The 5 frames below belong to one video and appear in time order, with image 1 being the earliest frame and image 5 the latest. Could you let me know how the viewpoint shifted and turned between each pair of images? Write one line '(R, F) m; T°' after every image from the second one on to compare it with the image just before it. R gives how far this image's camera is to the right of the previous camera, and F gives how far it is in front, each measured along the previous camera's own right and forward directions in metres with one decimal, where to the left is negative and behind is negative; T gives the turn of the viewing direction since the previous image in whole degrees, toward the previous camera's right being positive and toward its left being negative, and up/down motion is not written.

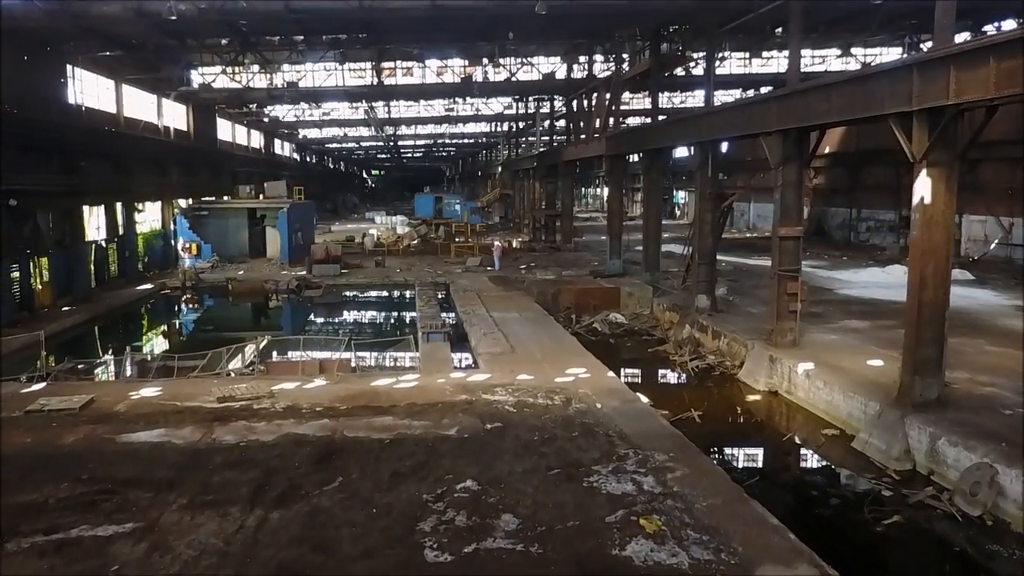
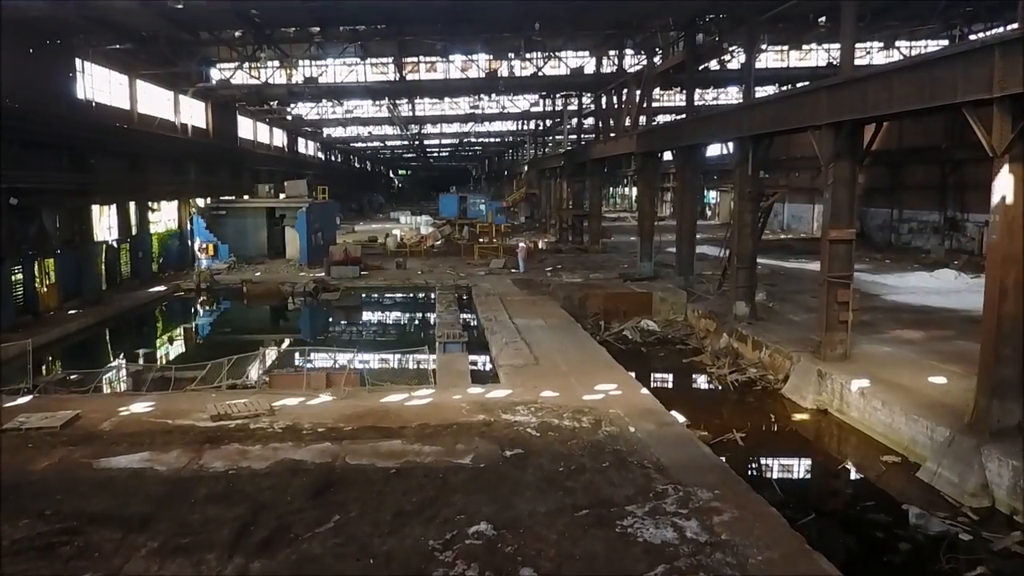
(0.0, +0.9) m; -2°
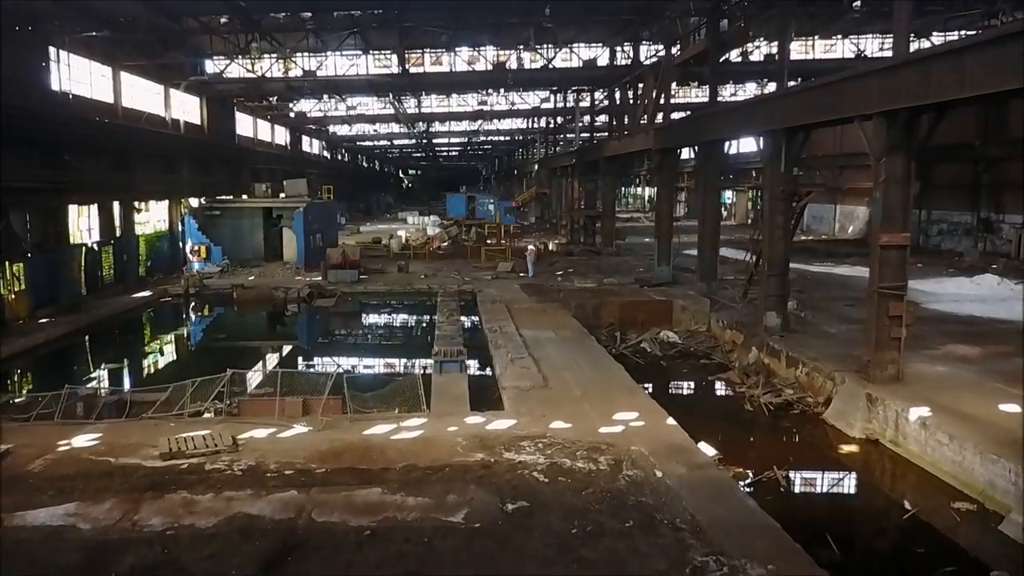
(+0.1, +1.4) m; -1°
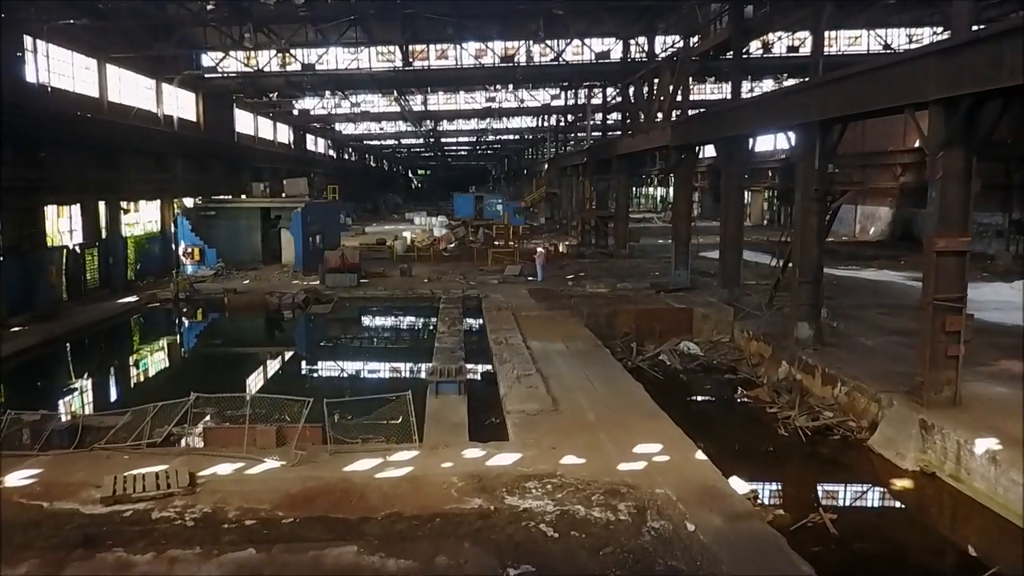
(0.0, +1.1) m; -1°
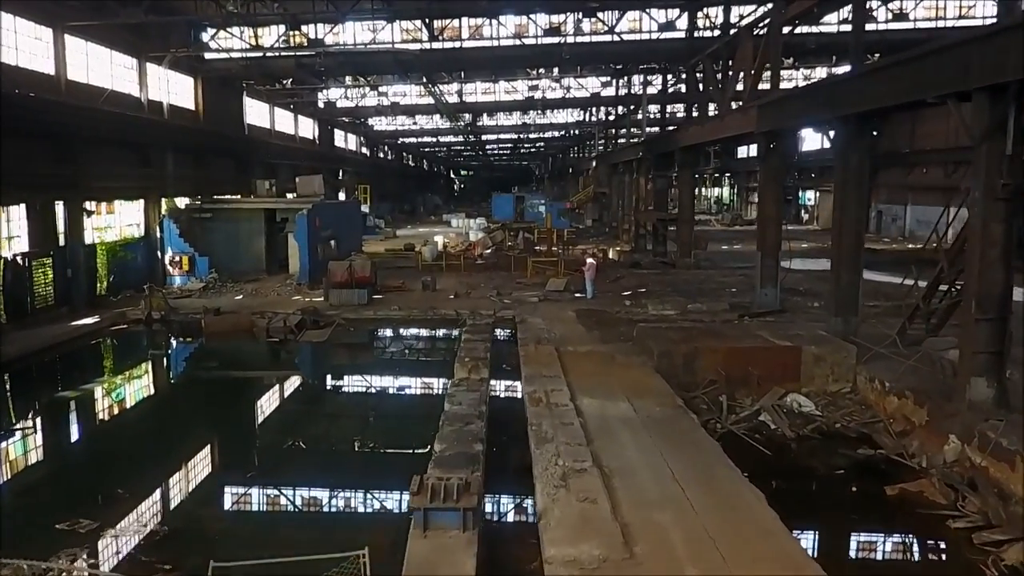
(0.0, +3.6) m; -3°
